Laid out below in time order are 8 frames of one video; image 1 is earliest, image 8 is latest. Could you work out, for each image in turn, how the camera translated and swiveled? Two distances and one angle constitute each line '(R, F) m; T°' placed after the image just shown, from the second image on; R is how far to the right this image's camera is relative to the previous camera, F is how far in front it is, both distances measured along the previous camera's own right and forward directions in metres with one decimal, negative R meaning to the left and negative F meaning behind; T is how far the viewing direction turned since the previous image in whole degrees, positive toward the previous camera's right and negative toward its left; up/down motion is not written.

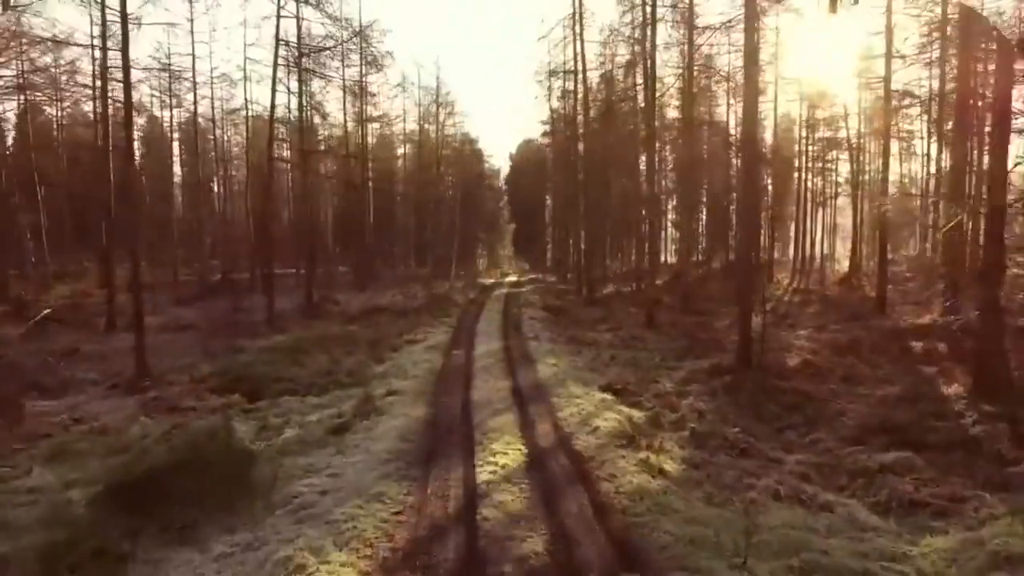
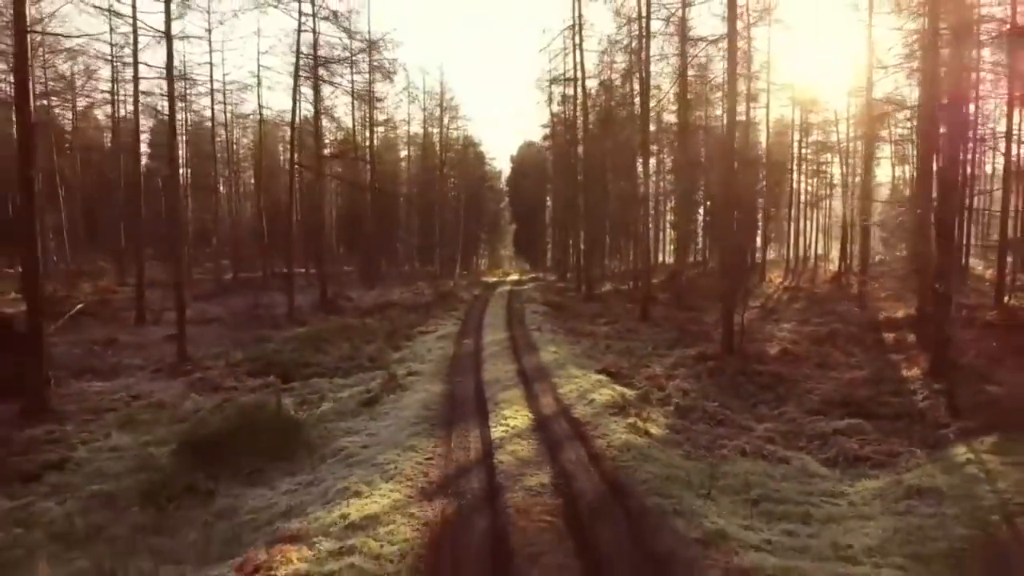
(-0.1, -1.5) m; 0°
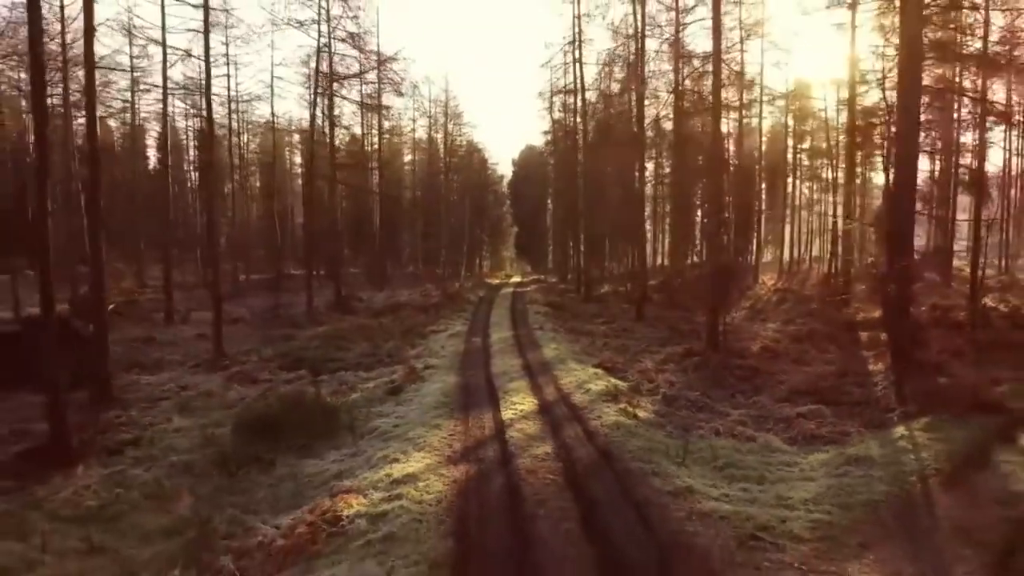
(-0.1, -1.6) m; 0°
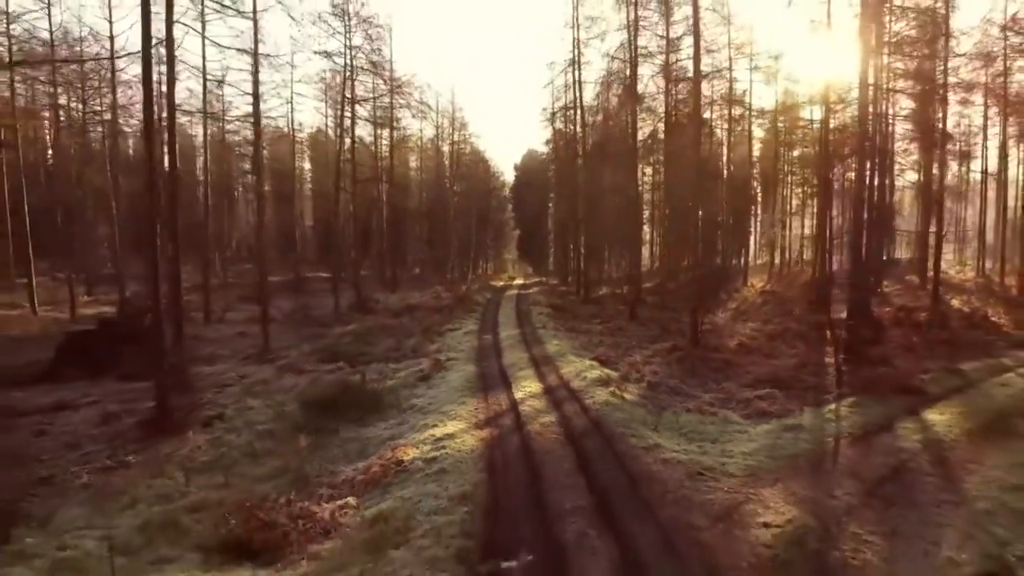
(-0.1, -2.6) m; 0°
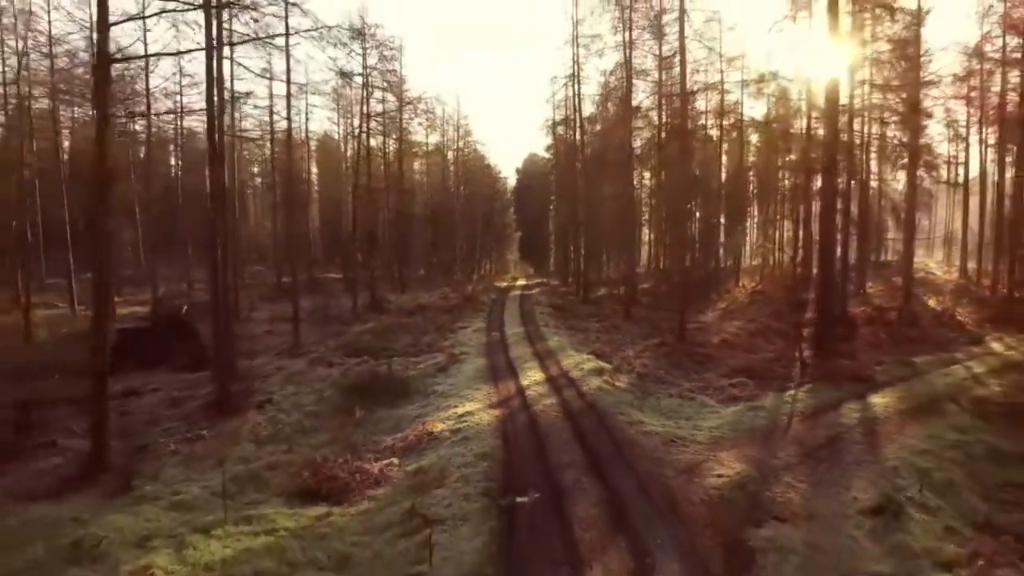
(-0.1, -2.2) m; 0°
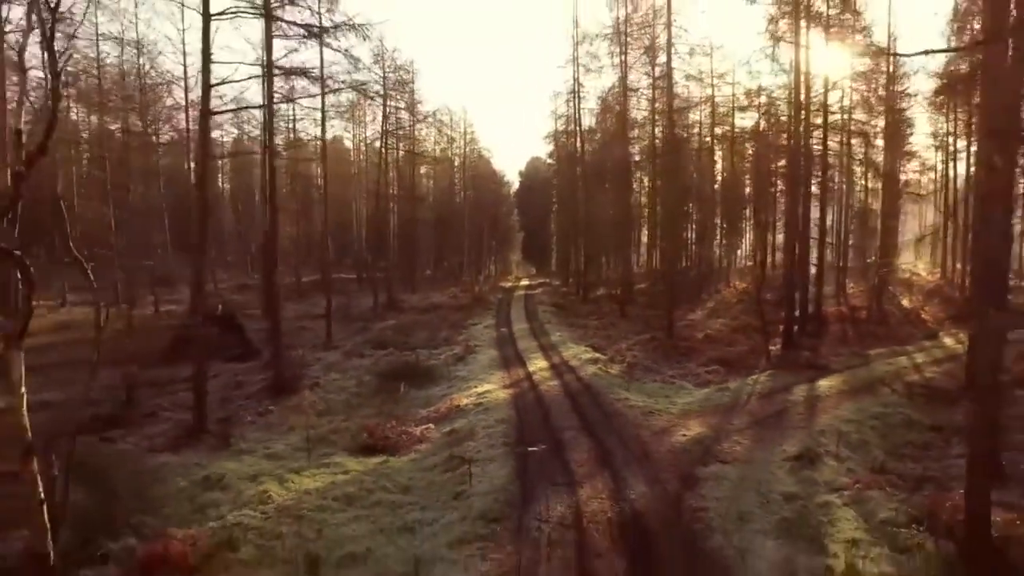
(-0.1, -2.8) m; 0°
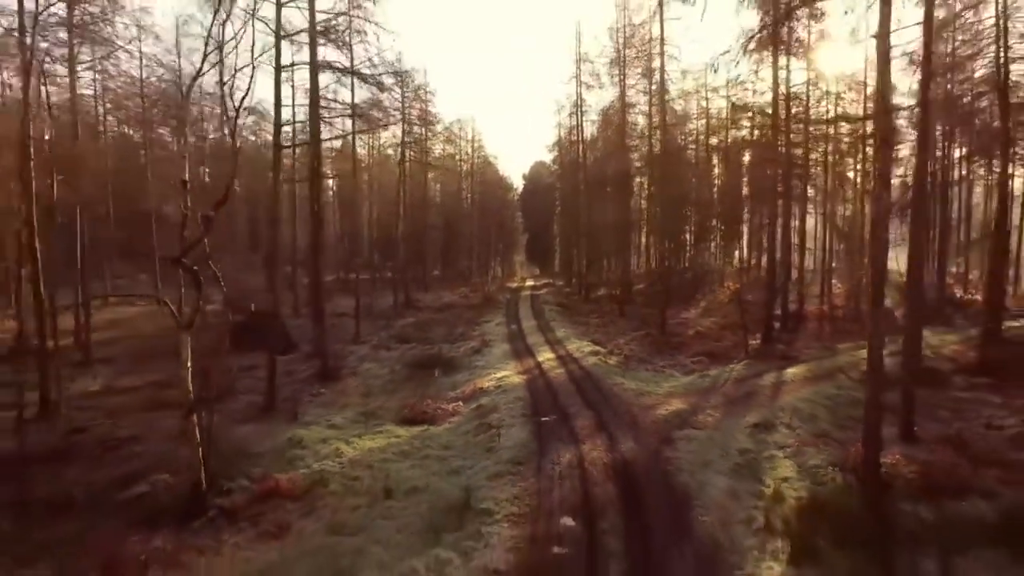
(-0.2, -2.9) m; 0°
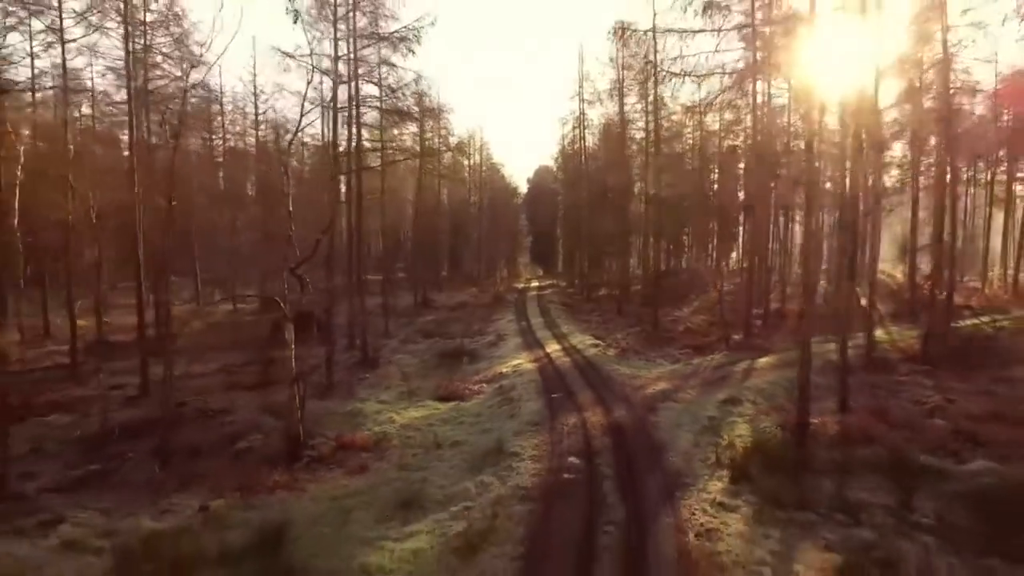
(-0.2, -3.4) m; 0°
